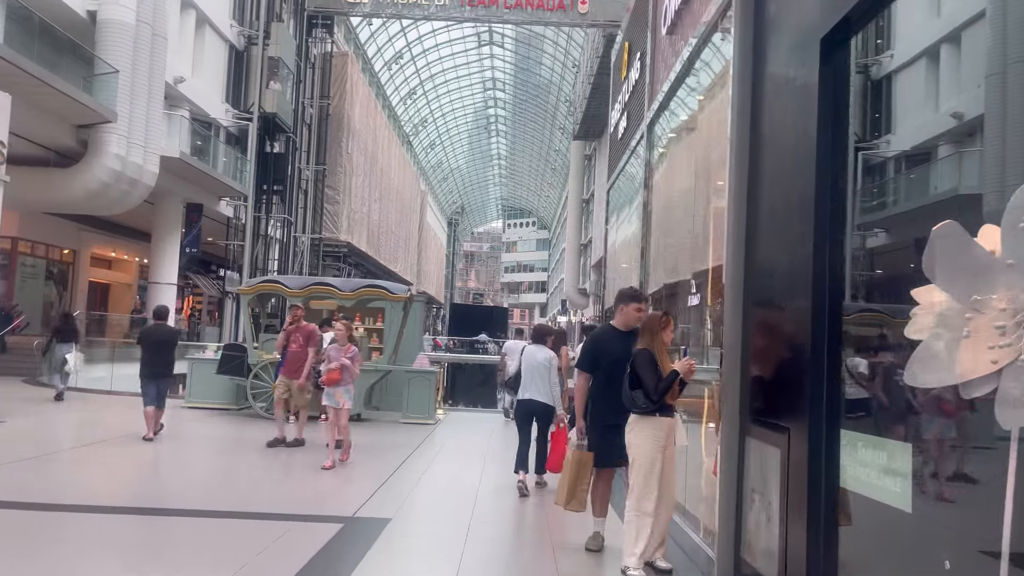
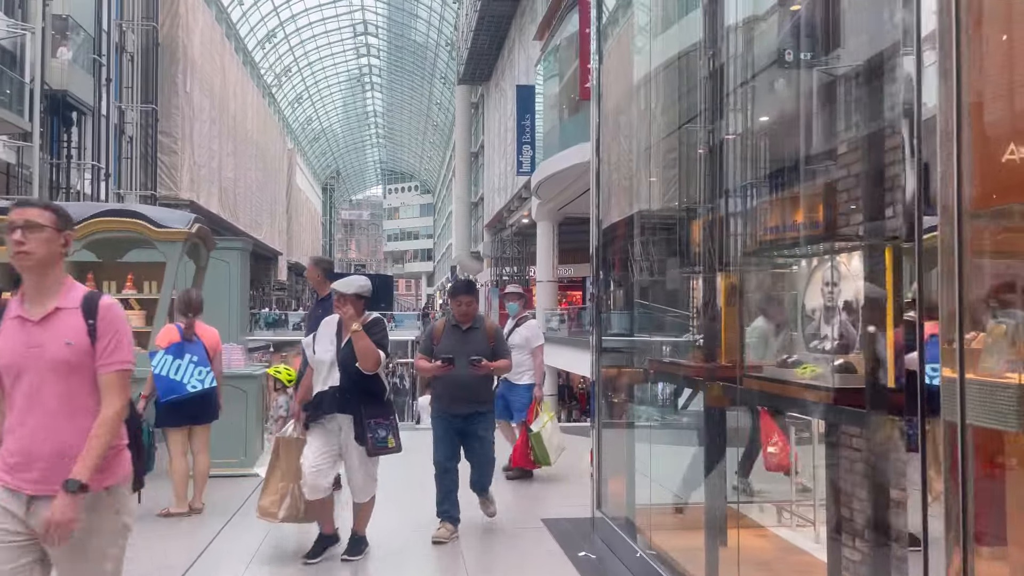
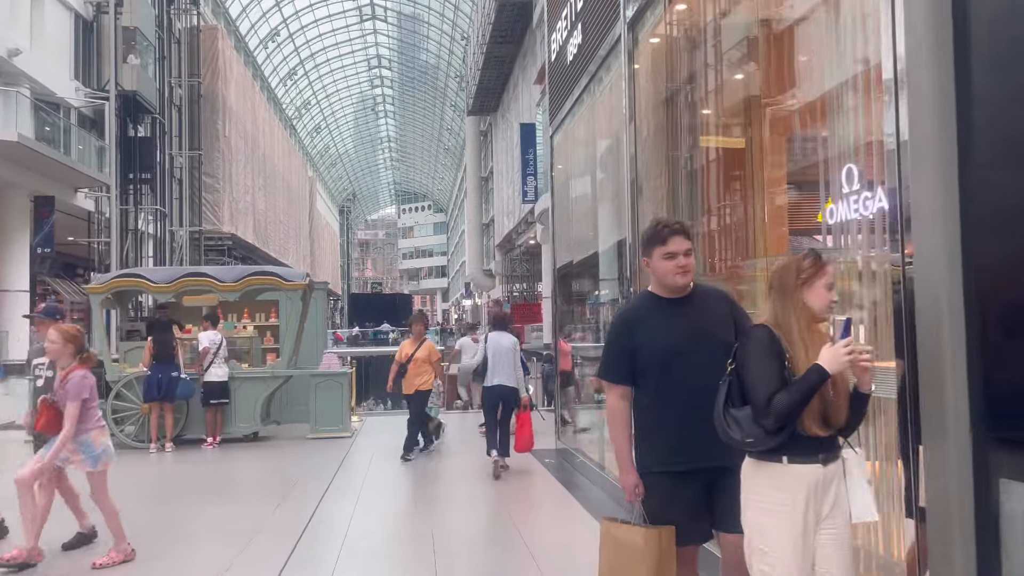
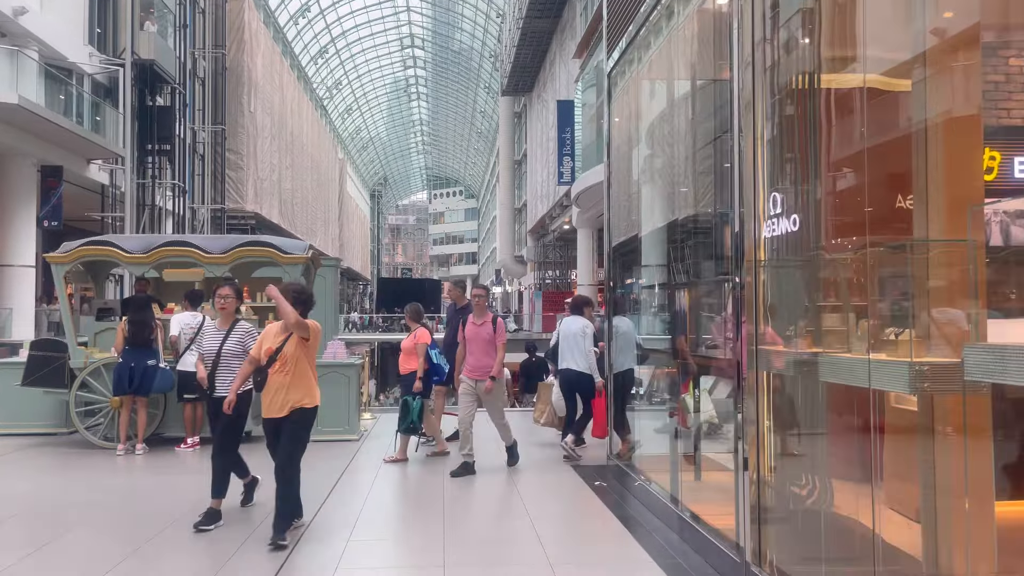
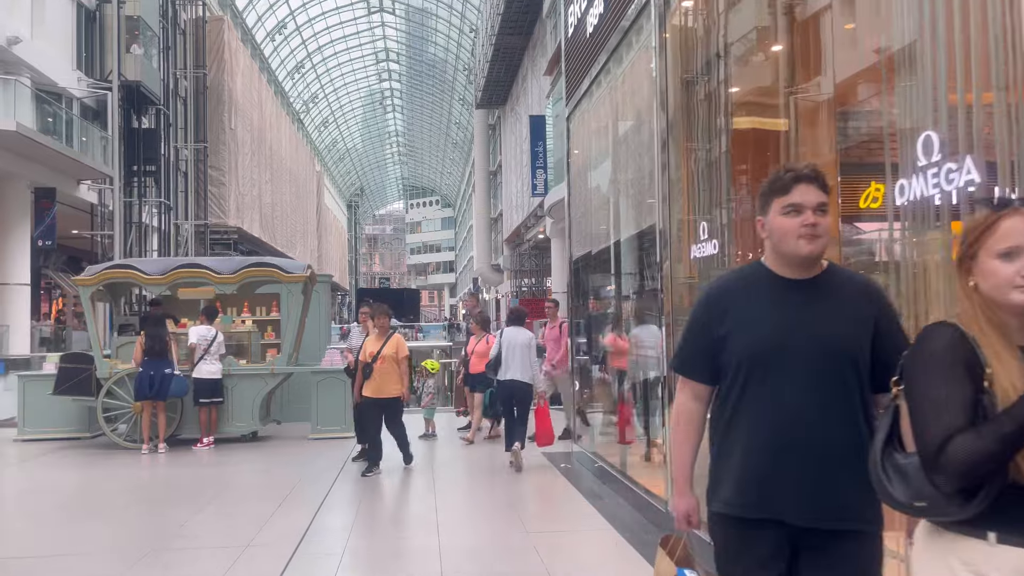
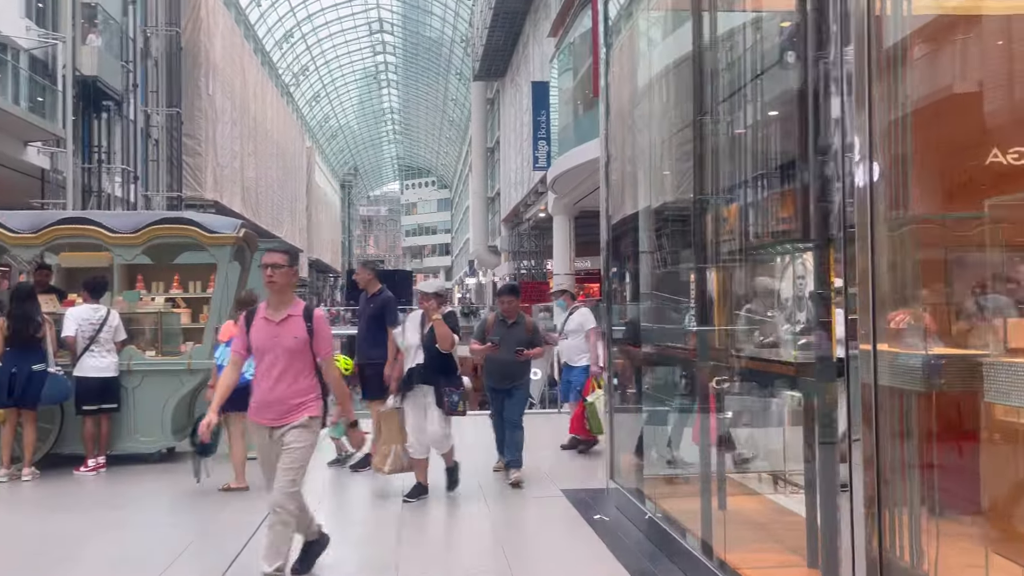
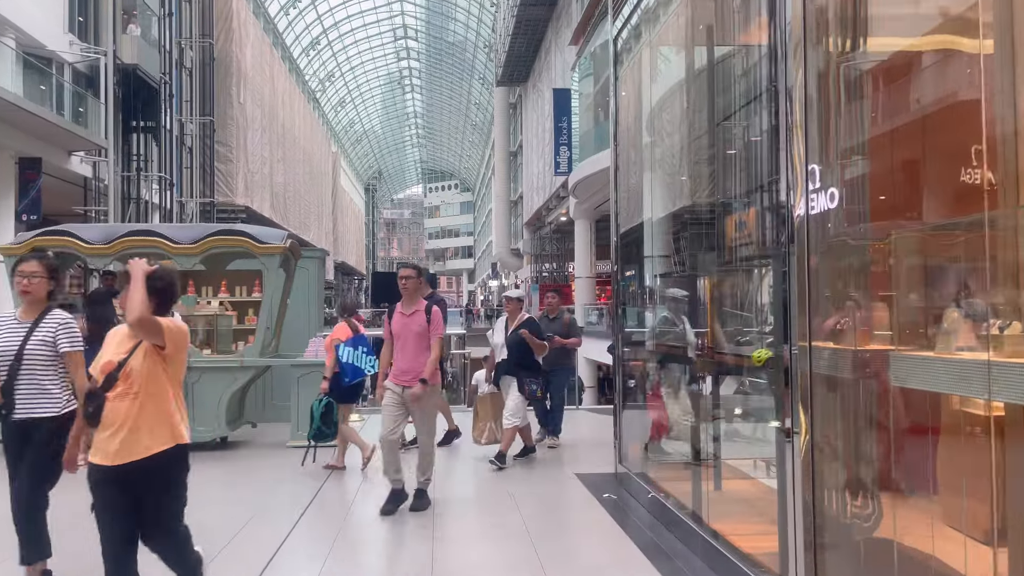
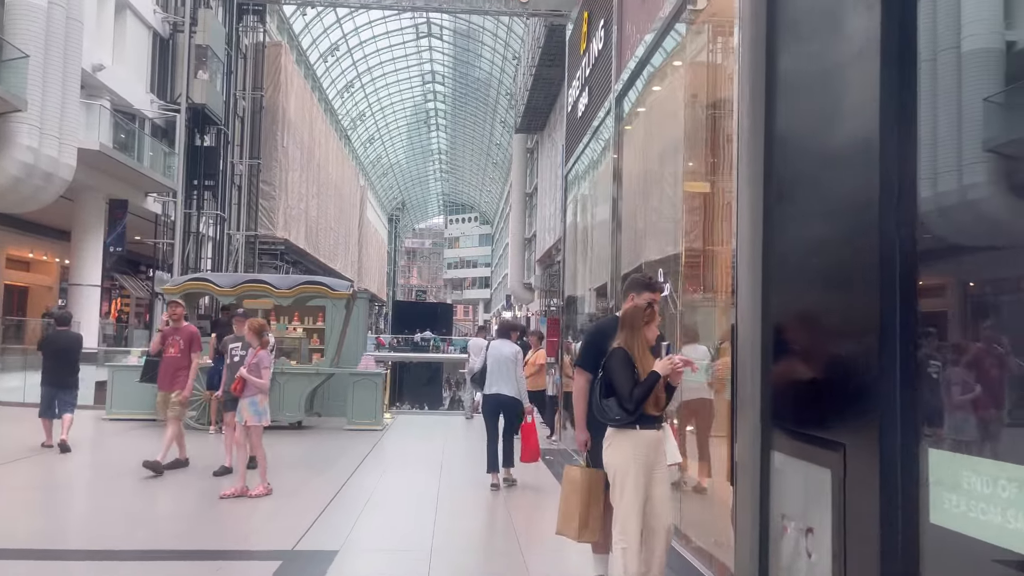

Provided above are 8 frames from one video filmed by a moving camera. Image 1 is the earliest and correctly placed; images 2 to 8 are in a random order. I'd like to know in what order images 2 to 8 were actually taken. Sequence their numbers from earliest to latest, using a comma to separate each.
8, 3, 5, 4, 7, 6, 2
